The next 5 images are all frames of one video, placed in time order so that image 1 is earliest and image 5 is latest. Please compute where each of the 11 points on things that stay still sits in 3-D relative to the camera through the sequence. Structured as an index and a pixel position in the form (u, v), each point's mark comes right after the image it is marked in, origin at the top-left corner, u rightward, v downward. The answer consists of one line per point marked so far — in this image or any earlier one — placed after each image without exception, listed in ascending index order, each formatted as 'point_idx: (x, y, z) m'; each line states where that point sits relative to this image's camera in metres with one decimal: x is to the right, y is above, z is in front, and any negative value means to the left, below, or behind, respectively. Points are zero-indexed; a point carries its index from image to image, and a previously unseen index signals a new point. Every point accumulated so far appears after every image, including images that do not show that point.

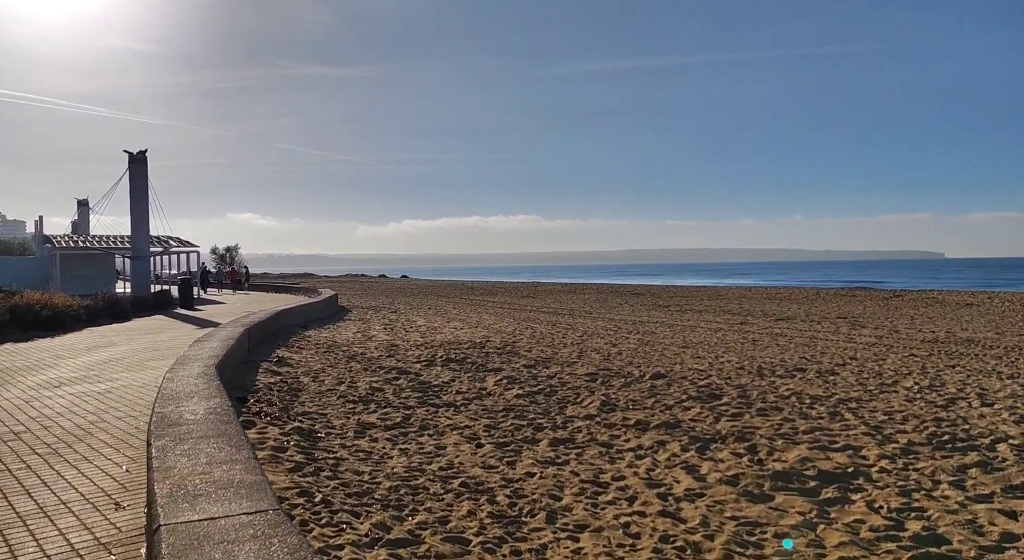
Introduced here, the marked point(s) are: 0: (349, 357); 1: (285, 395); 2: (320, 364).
0: (-2.5, -1.2, +10.8) m
1: (-2.4, -1.2, +7.2) m
2: (-2.7, -1.2, +9.9) m
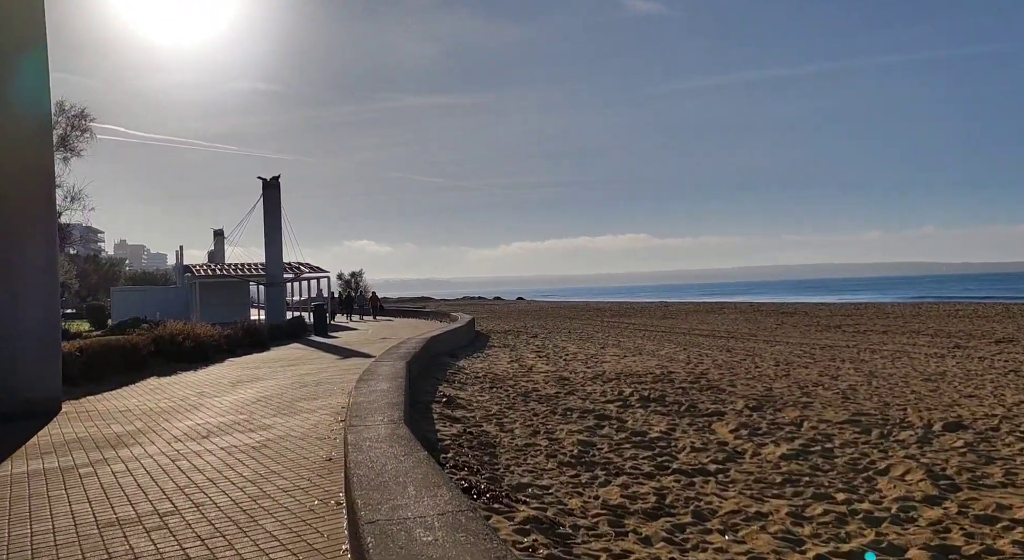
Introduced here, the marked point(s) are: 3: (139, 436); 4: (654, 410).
0: (+0.2, -1.5, +9.1) m
1: (-0.3, -1.4, +5.6) m
2: (-0.2, -1.5, +8.2) m
3: (-3.8, -1.6, +6.9) m
4: (+1.6, -1.5, +7.9) m
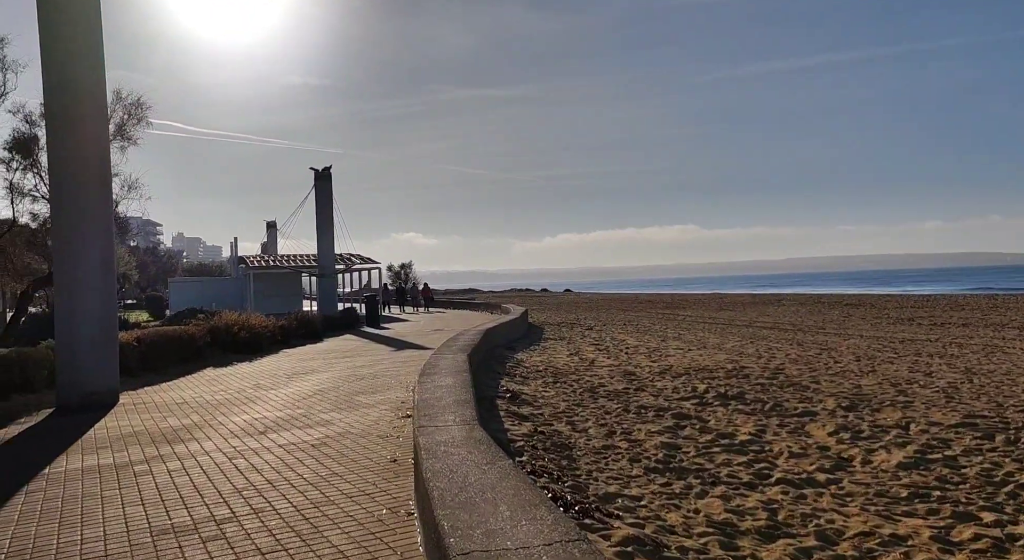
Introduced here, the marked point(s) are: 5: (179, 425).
0: (+1.0, -1.4, +8.6) m
1: (+0.3, -1.3, +5.1) m
2: (+0.6, -1.4, +7.7) m
3: (-3.1, -1.5, +6.7) m
4: (+2.4, -1.4, +7.3) m
5: (-3.4, -1.5, +7.0) m
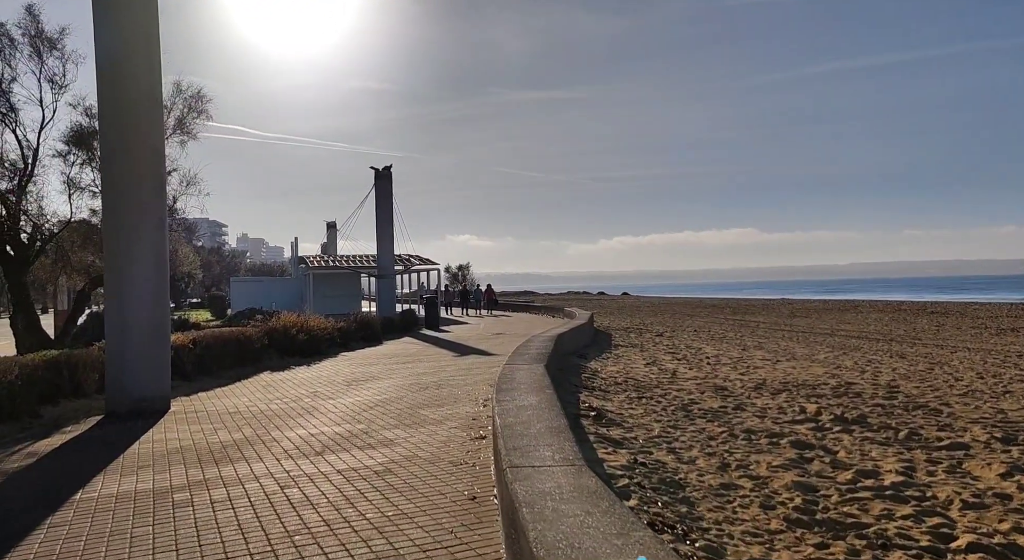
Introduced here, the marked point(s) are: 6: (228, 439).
0: (+1.9, -1.4, +7.6) m
1: (+1.0, -1.3, +4.1) m
2: (+1.4, -1.4, +6.7) m
3: (-2.3, -1.5, +6.0) m
4: (+3.2, -1.4, +6.2) m
5: (-2.6, -1.5, +6.3) m
6: (-2.8, -1.5, +6.8) m
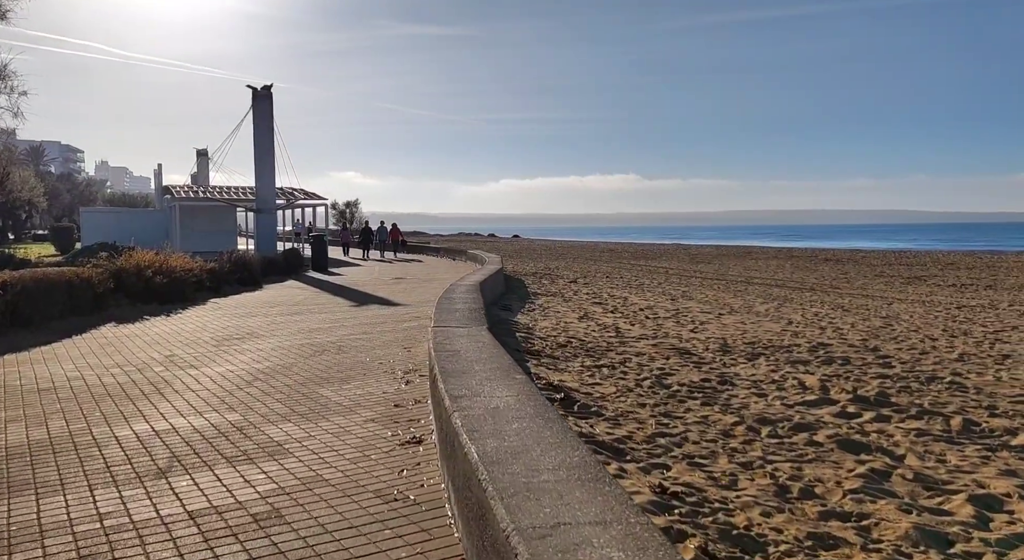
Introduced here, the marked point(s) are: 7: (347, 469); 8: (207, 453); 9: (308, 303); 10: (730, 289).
0: (+1.3, -0.9, +6.0) m
1: (+1.0, -1.1, +2.4) m
2: (+1.0, -1.0, +5.1) m
3: (-2.6, -1.1, +3.7) m
4: (+2.8, -1.0, +4.8) m
5: (-2.9, -1.1, +4.0) m
6: (-3.2, -1.0, +4.5) m
7: (-1.0, -1.0, +4.1) m
8: (-2.0, -1.0, +4.5) m
9: (-3.7, -0.4, +12.2) m
10: (+5.3, -0.2, +16.8) m
